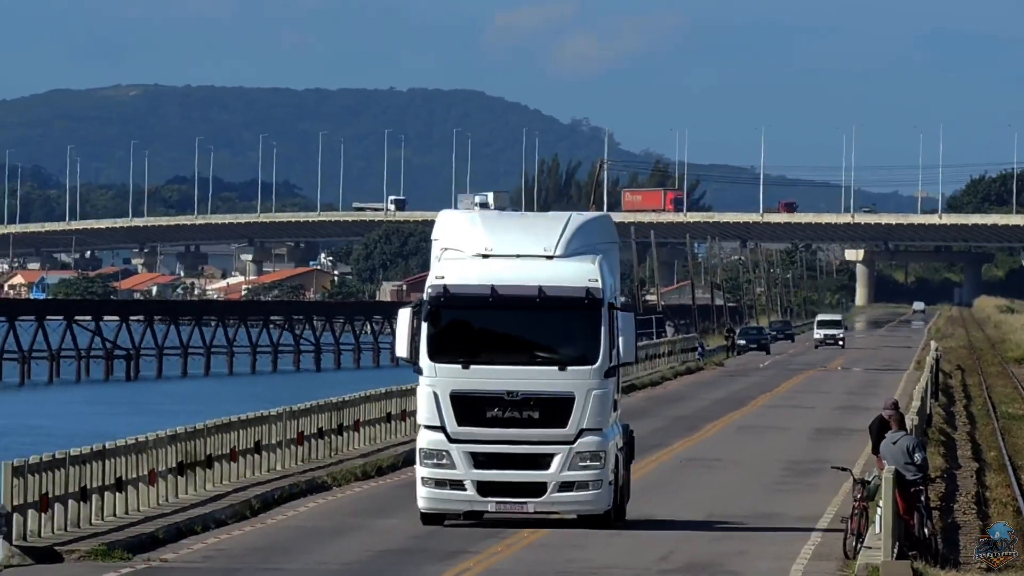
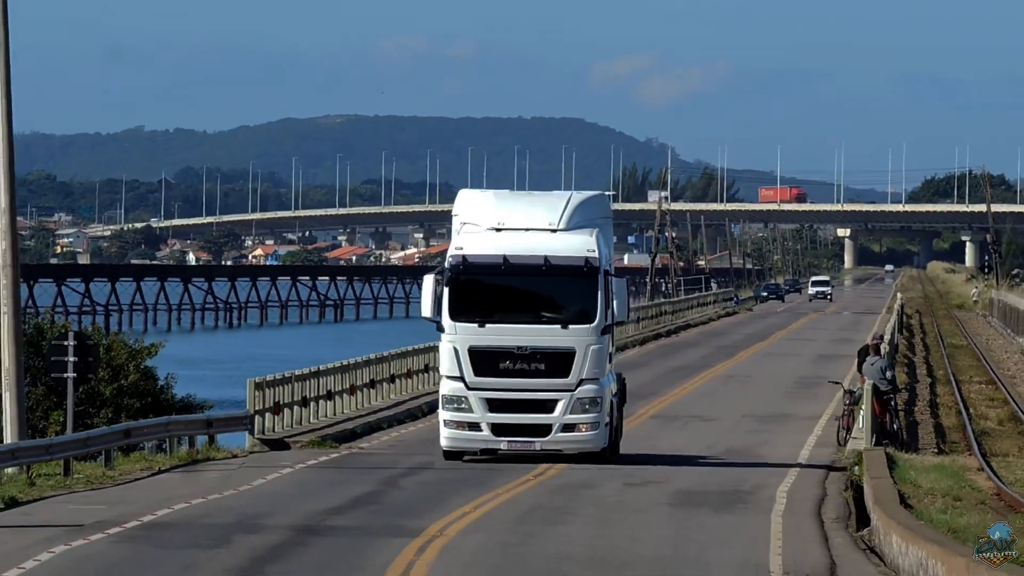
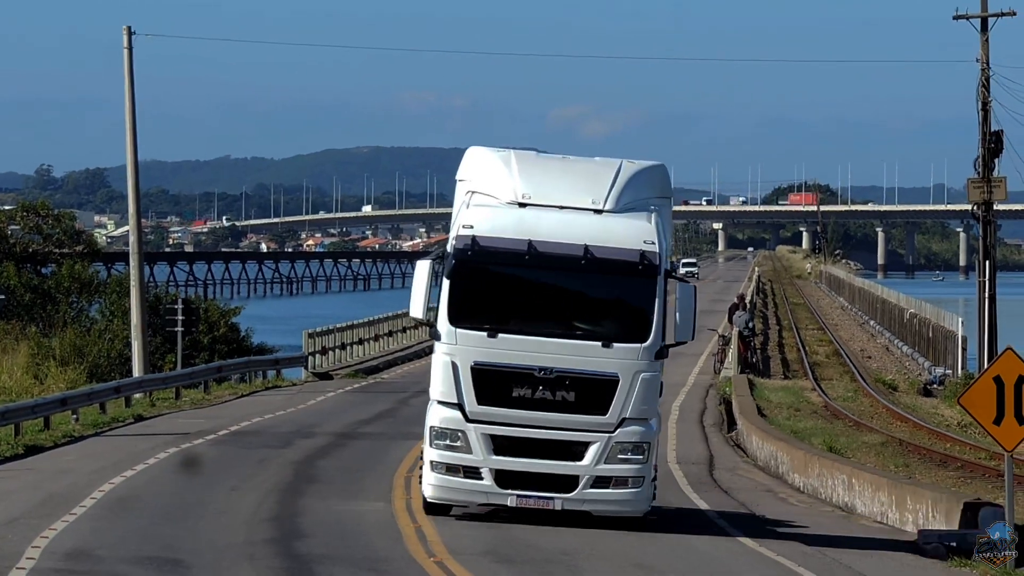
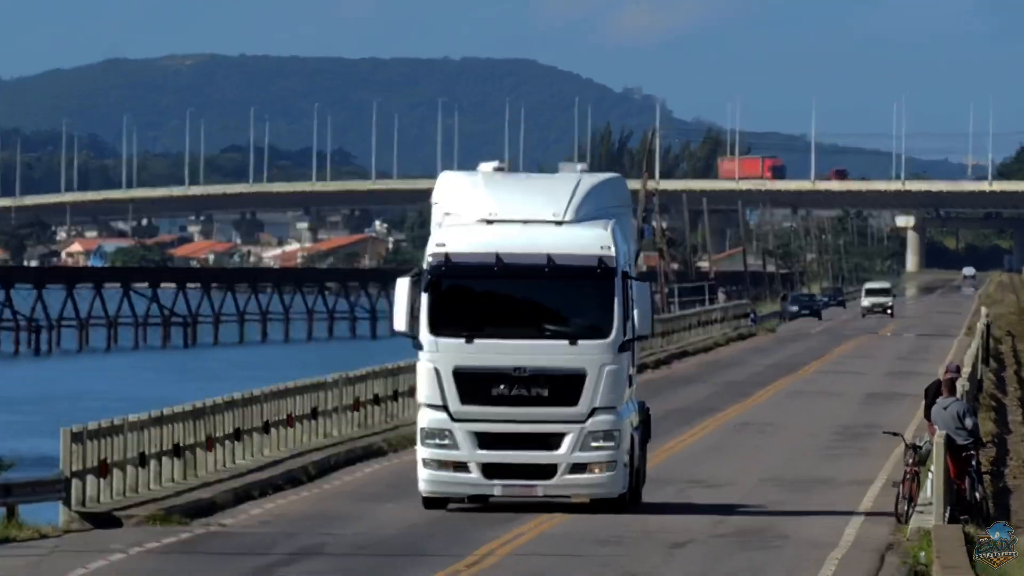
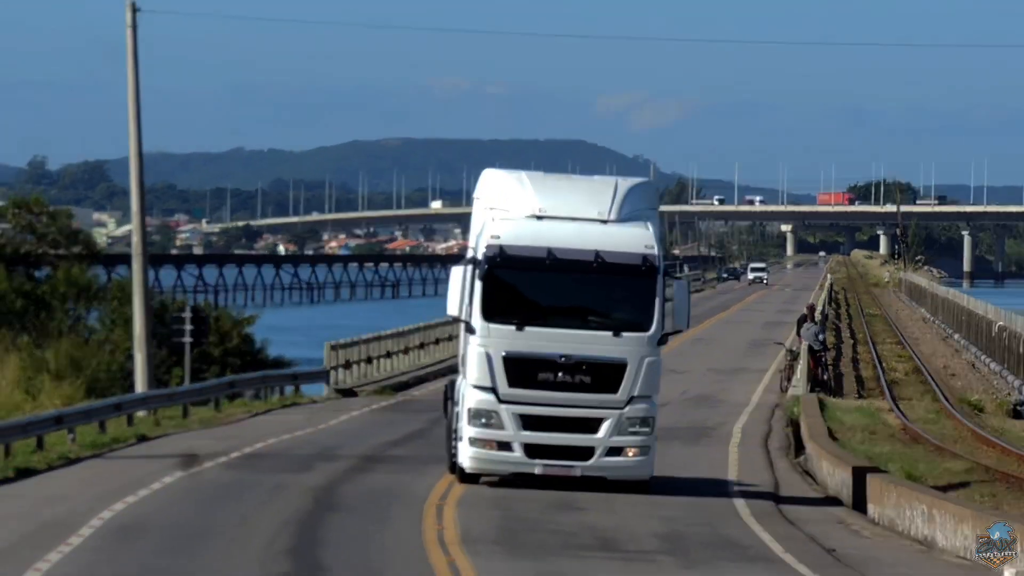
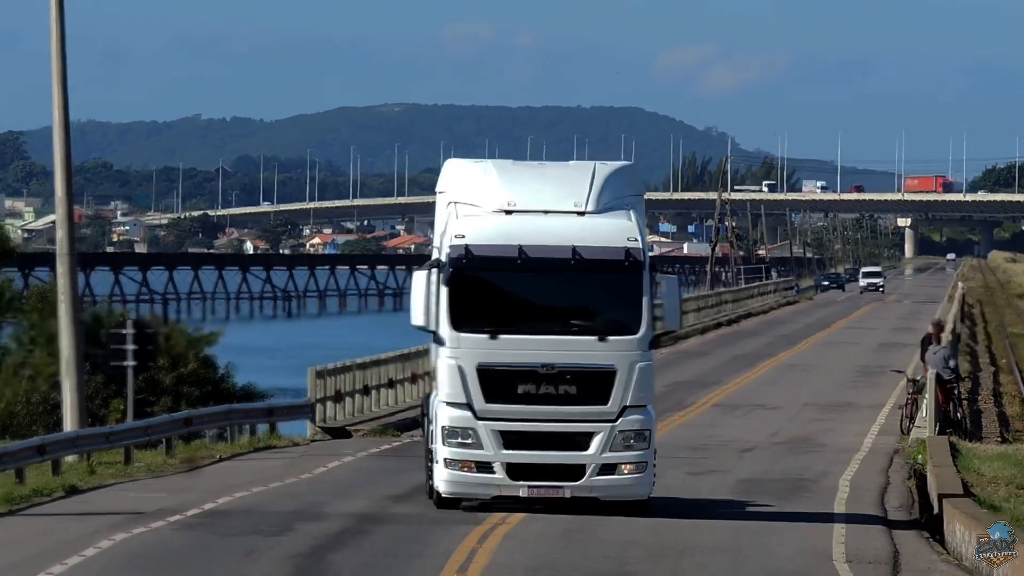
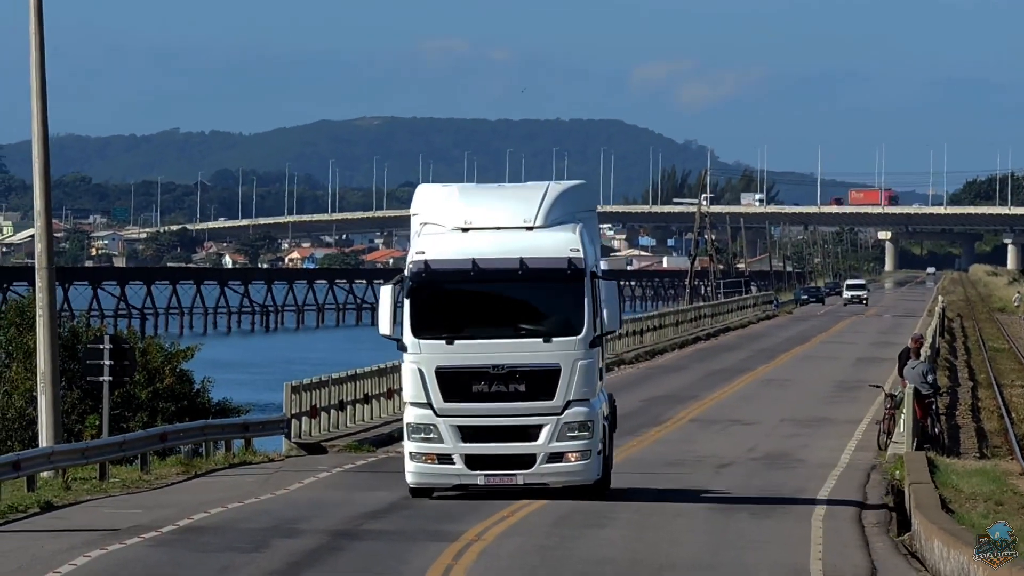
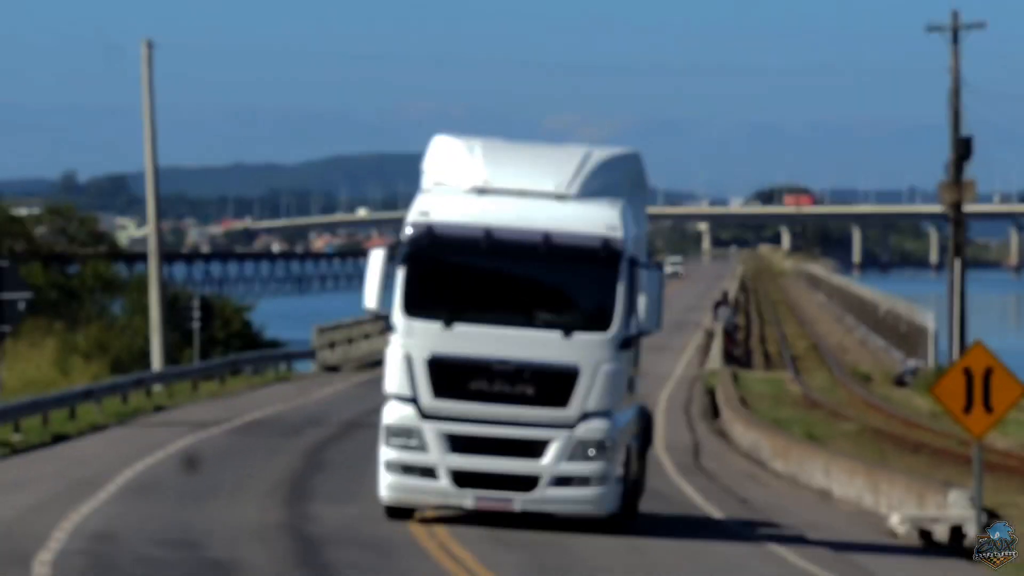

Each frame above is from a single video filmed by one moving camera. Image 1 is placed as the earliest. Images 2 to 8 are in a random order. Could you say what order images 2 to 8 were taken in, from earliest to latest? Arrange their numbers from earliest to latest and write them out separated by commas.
4, 2, 7, 6, 5, 3, 8
